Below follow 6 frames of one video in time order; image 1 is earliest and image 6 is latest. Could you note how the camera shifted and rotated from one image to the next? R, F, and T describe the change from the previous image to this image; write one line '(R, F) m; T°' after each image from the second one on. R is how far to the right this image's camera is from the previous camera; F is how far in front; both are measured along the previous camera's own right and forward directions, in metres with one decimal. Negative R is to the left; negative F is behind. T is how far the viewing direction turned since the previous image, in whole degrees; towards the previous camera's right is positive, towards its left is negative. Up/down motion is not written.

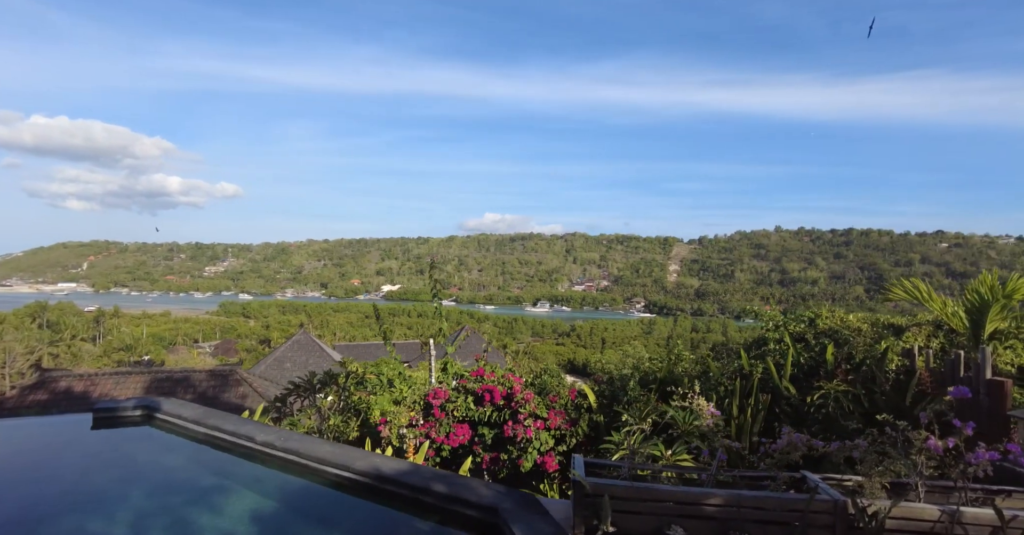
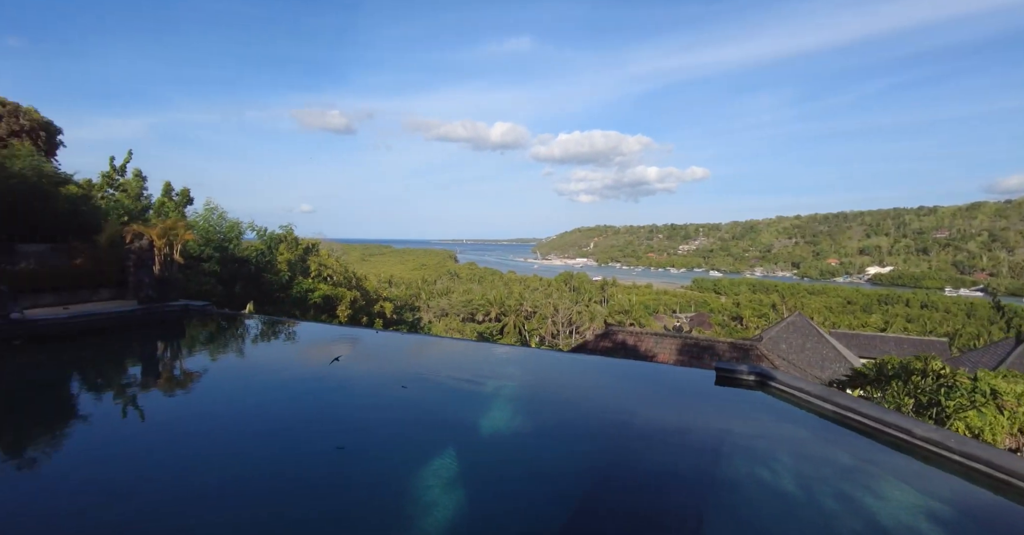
(-2.4, -1.2) m; -52°
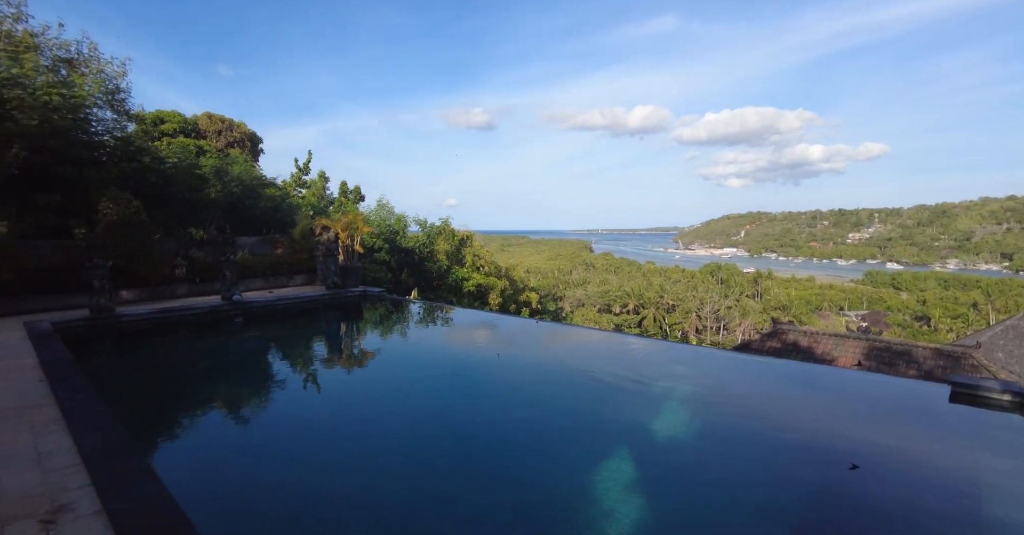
(-0.4, +0.3) m; -16°
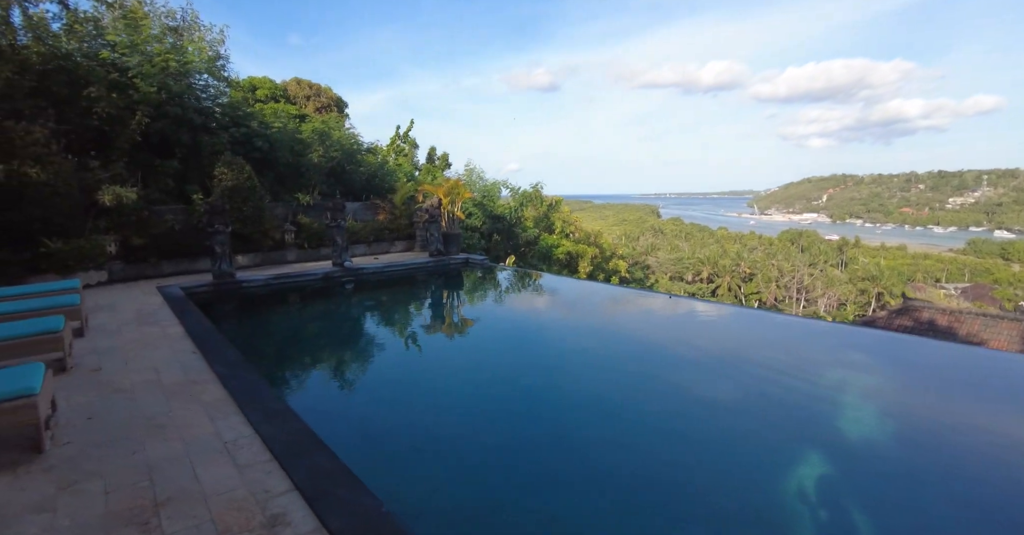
(-0.8, +0.5) m; -7°
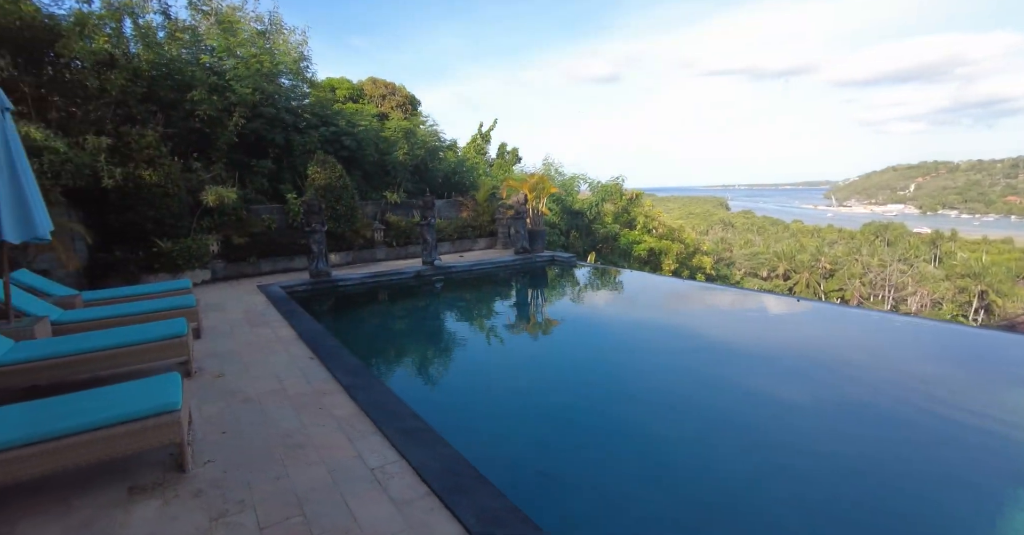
(-0.6, +0.3) m; -7°
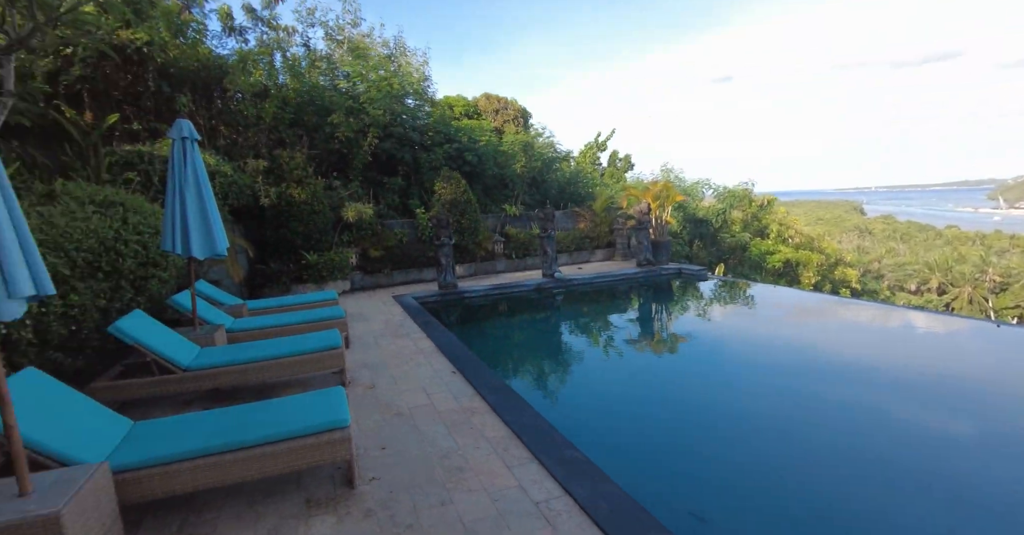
(-0.4, +0.2) m; -12°
